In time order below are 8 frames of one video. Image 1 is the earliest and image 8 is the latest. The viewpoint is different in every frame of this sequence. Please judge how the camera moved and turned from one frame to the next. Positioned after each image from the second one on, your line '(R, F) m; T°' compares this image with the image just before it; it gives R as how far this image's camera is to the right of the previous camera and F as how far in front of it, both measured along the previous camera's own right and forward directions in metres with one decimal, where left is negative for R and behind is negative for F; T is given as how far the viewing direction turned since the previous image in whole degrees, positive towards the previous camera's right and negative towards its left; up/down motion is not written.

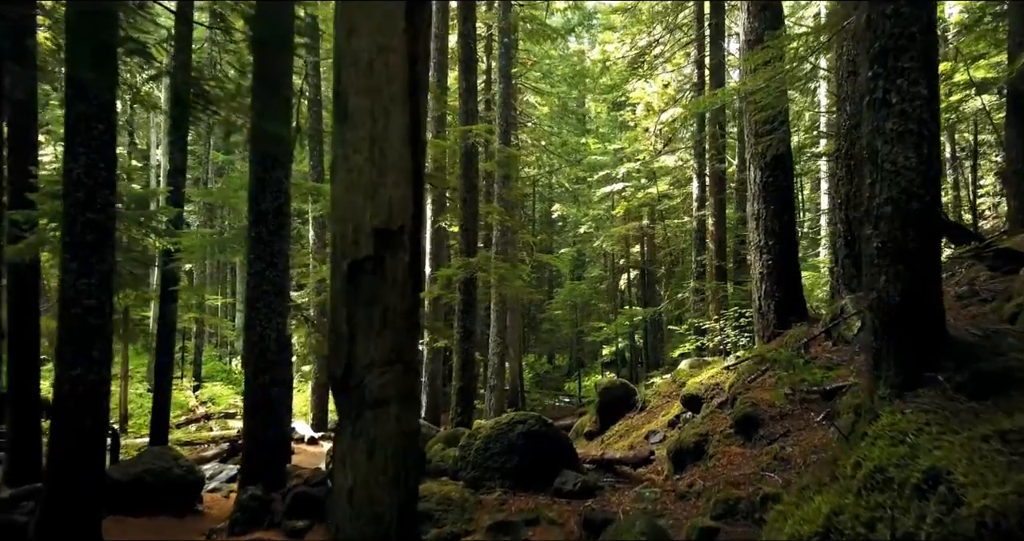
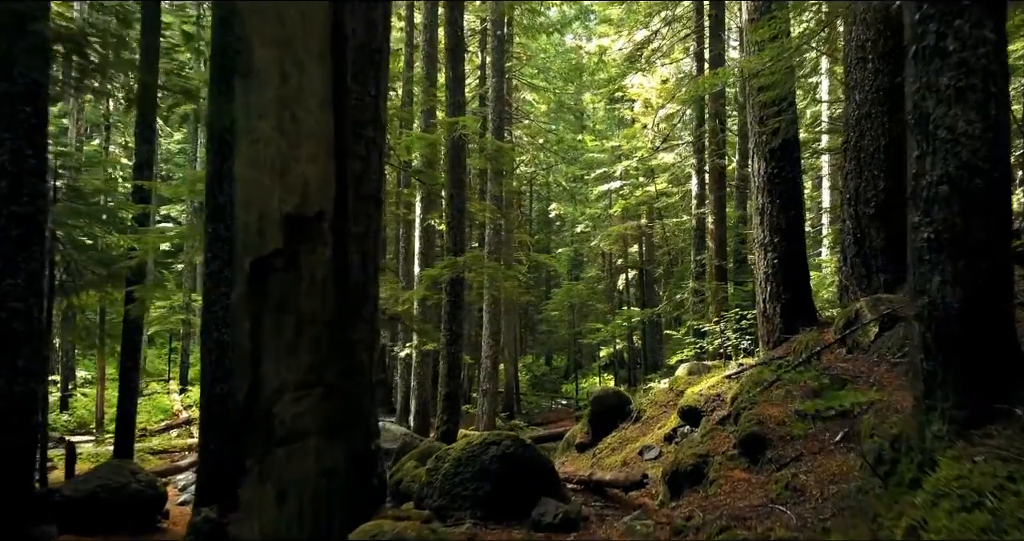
(+0.2, +0.6) m; 0°
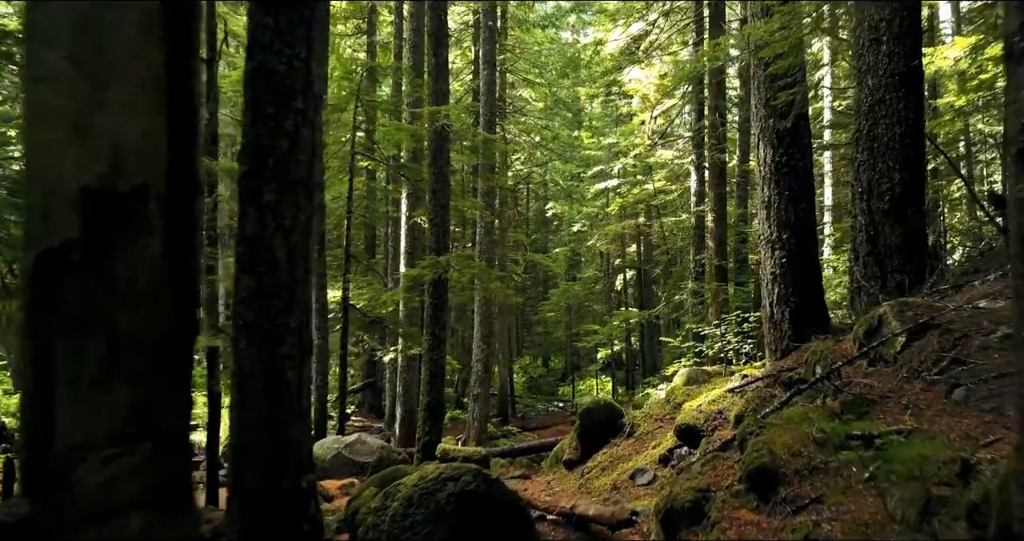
(+0.2, +0.7) m; 0°
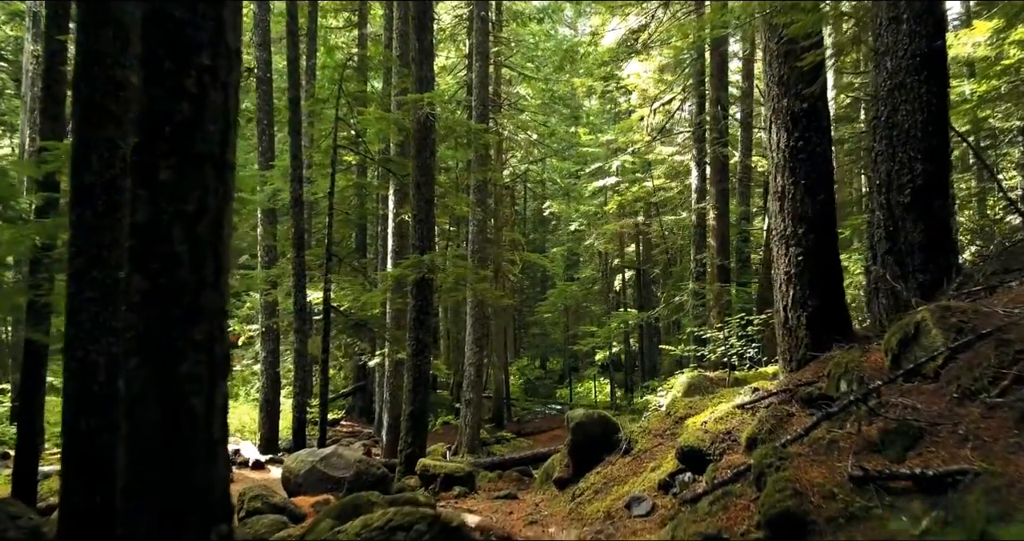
(+0.1, +0.6) m; 0°
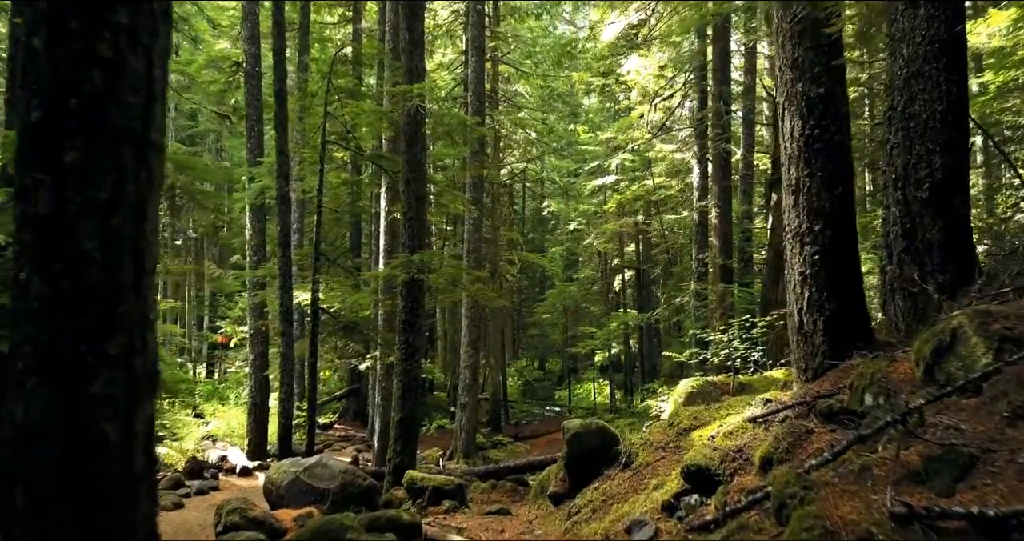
(+0.1, +0.4) m; 0°
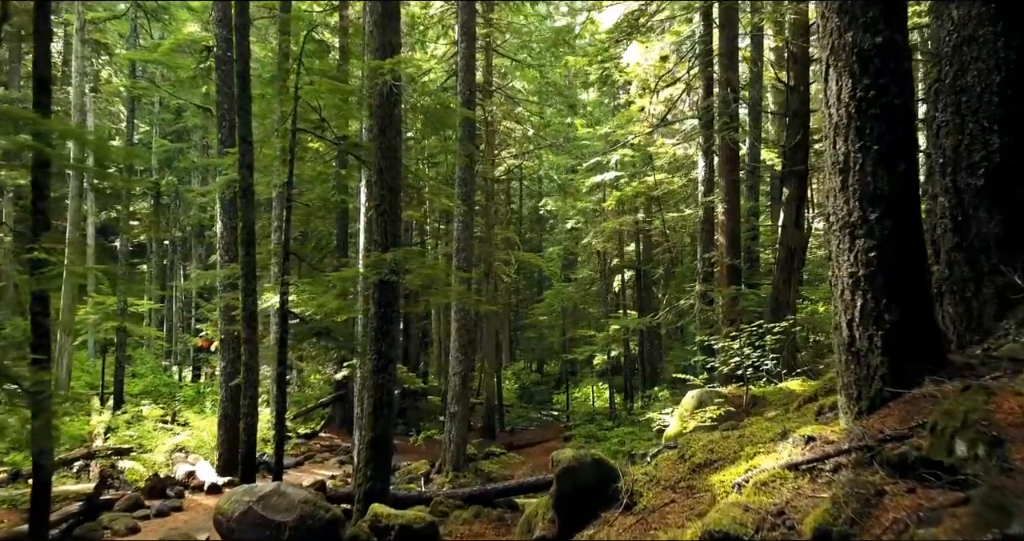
(+0.2, +1.0) m; 0°
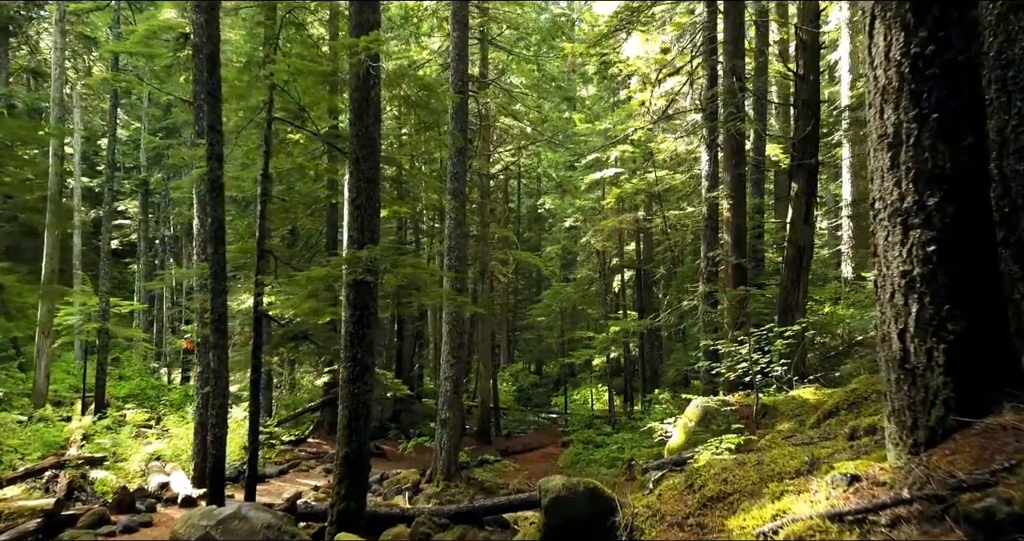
(+0.1, +0.7) m; 0°
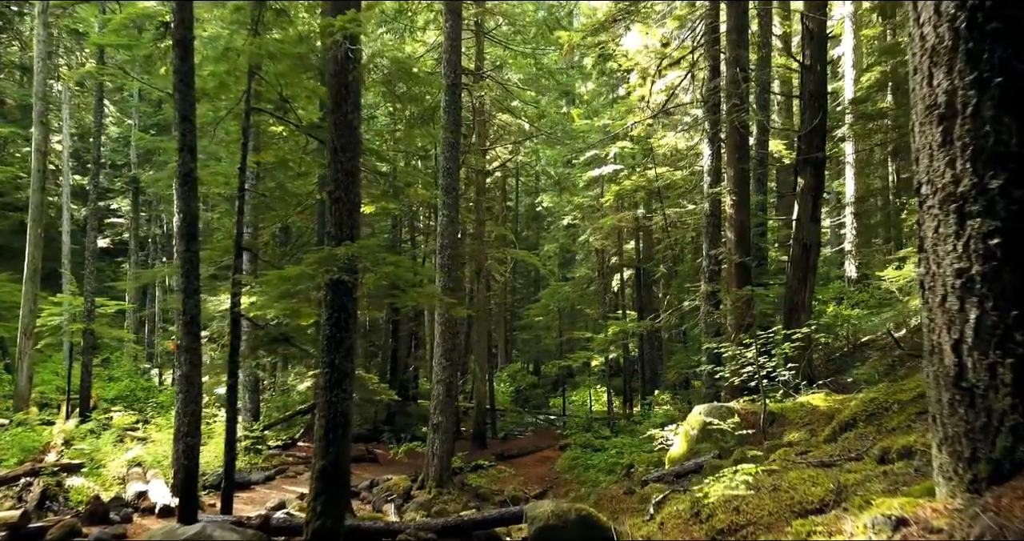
(+0.1, +0.5) m; 0°
